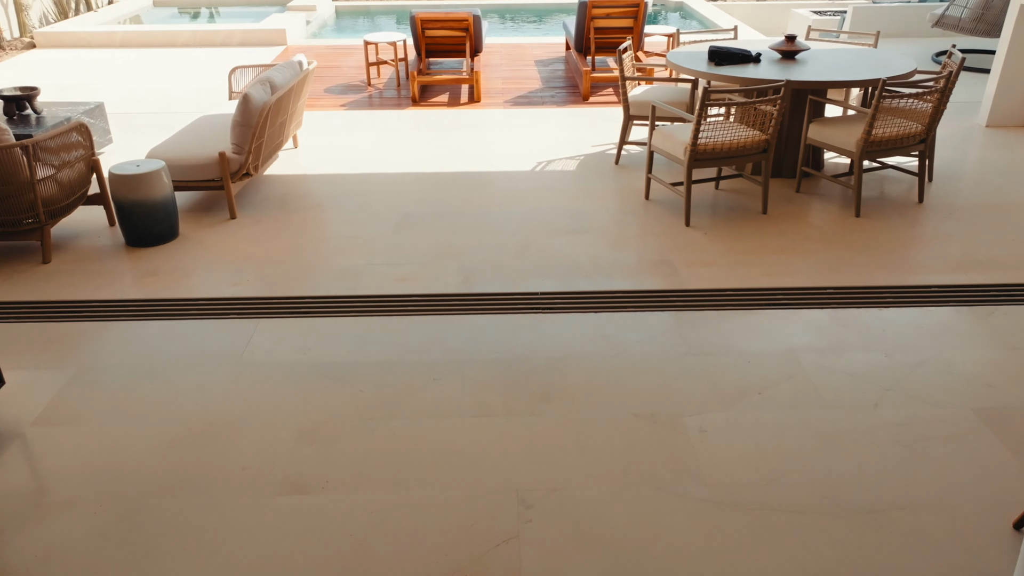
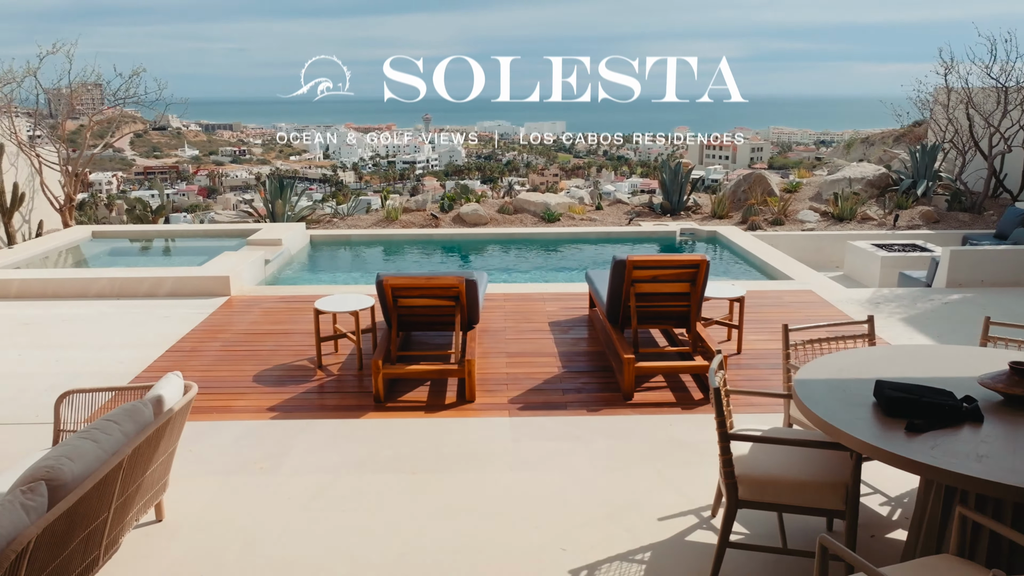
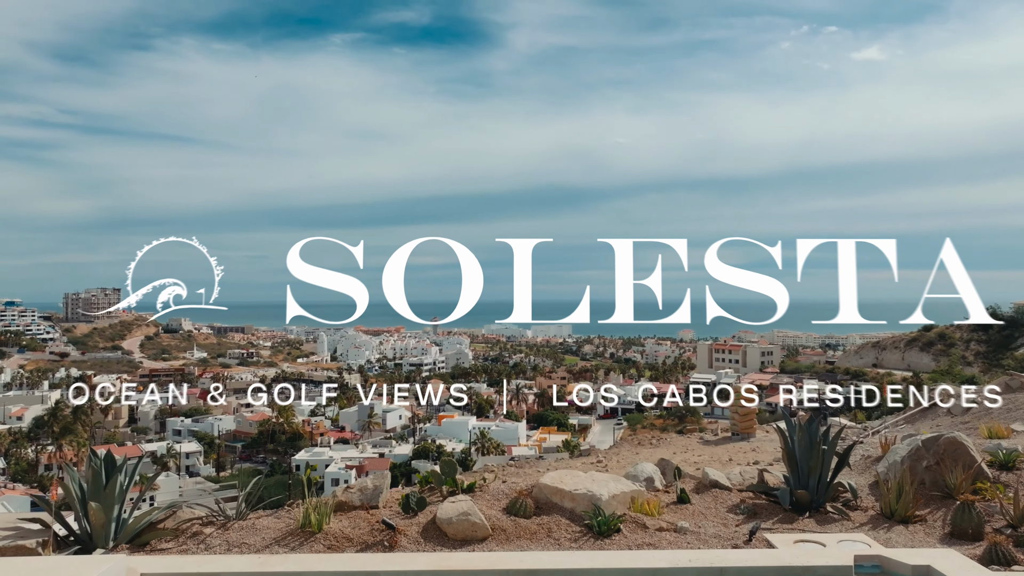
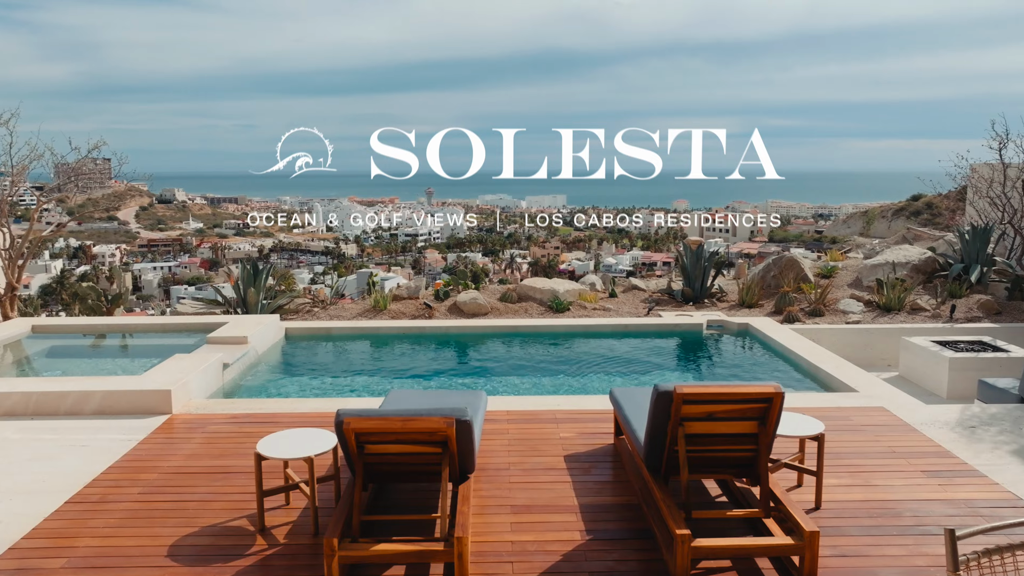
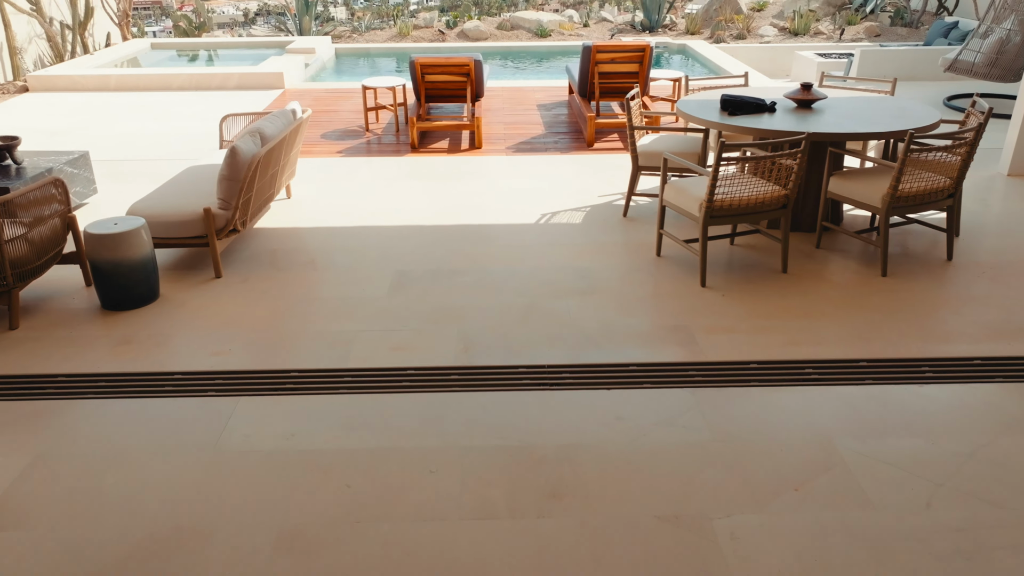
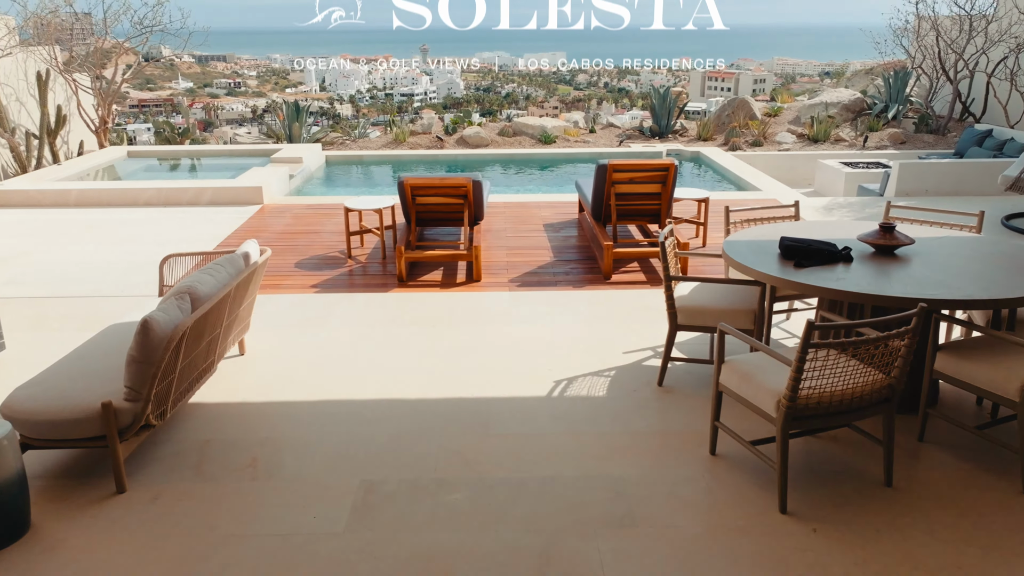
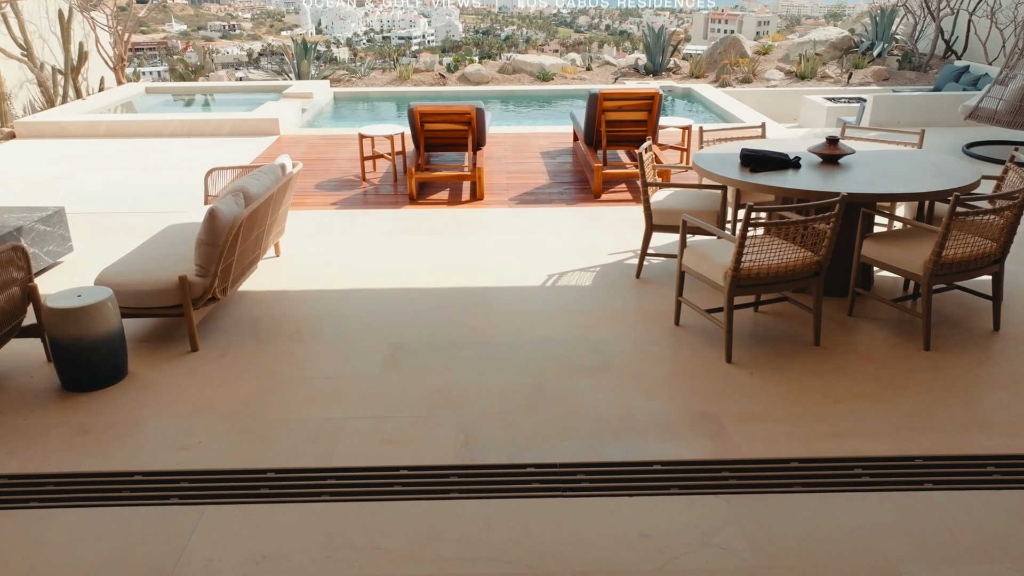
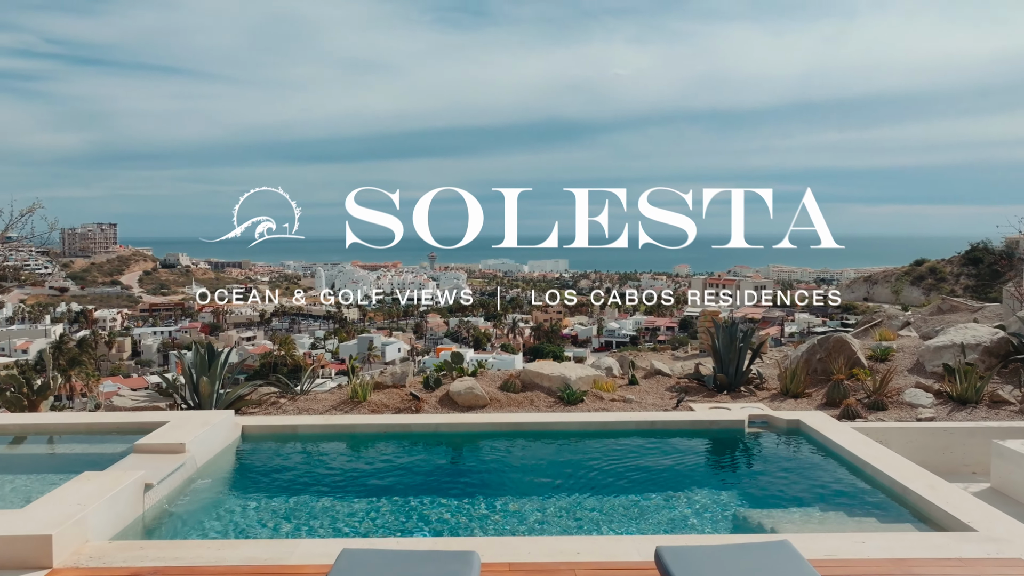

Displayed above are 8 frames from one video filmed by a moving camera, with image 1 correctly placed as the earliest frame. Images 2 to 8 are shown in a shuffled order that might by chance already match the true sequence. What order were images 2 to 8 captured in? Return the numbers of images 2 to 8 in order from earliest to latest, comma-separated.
5, 7, 6, 2, 4, 8, 3
